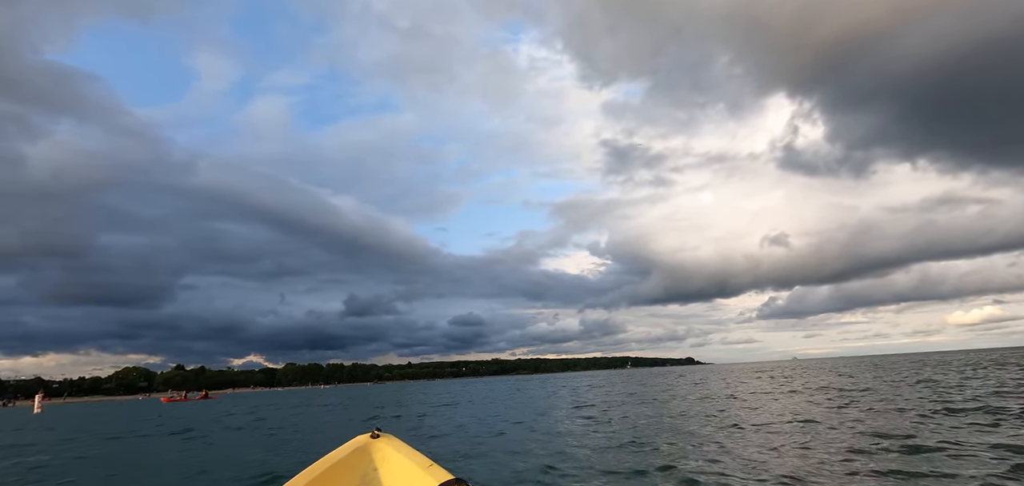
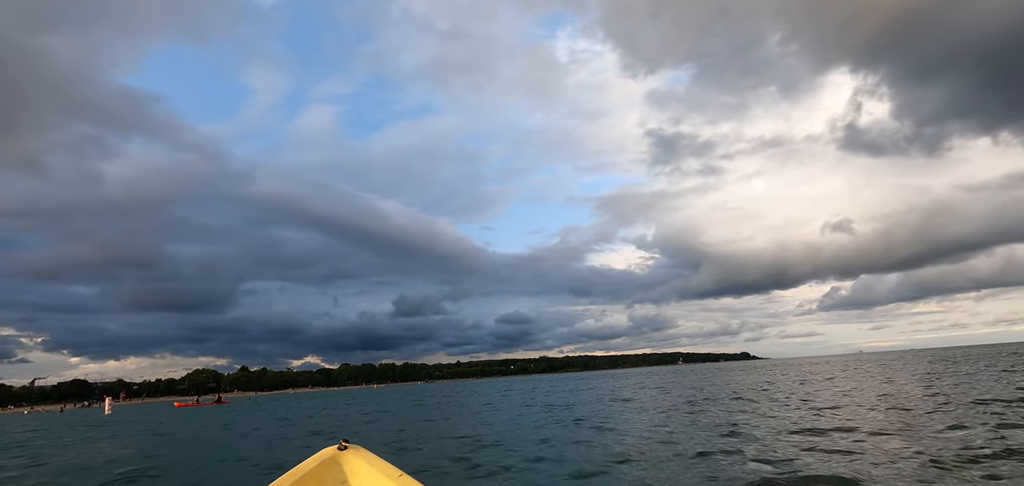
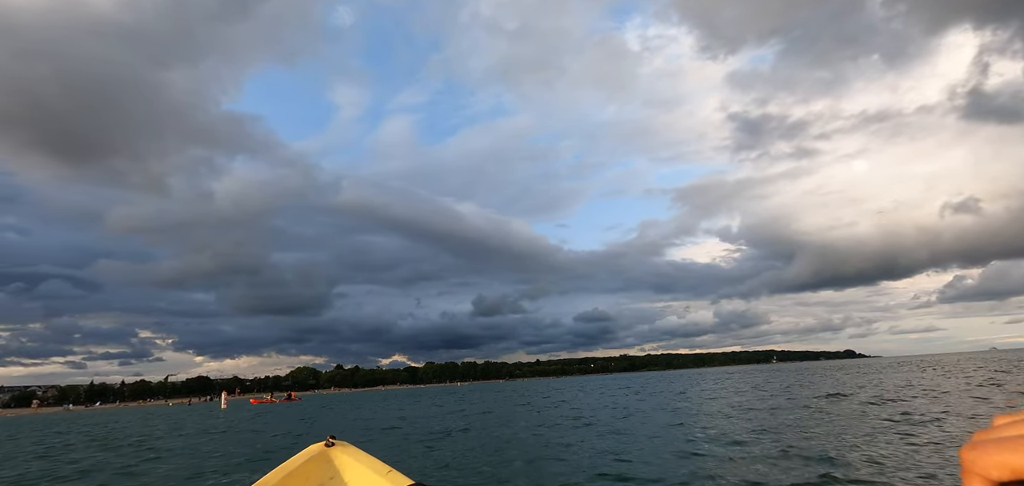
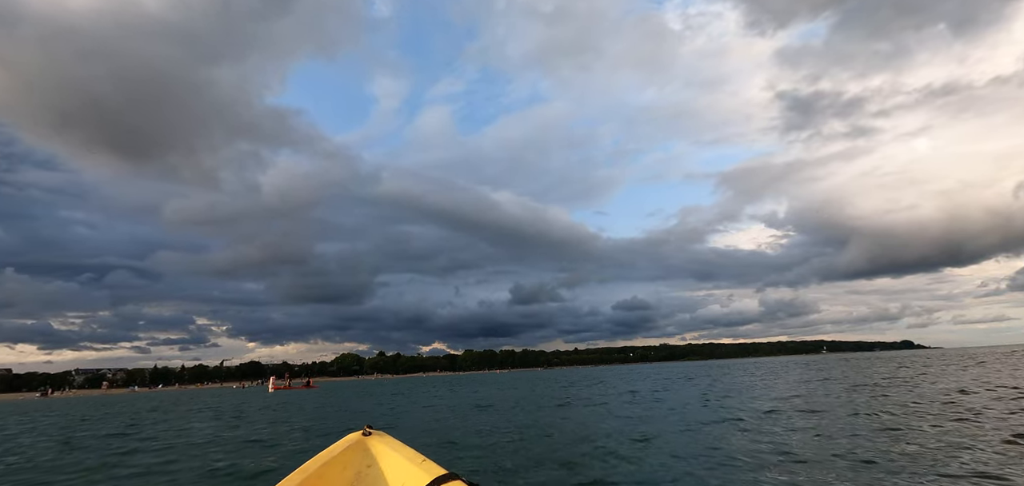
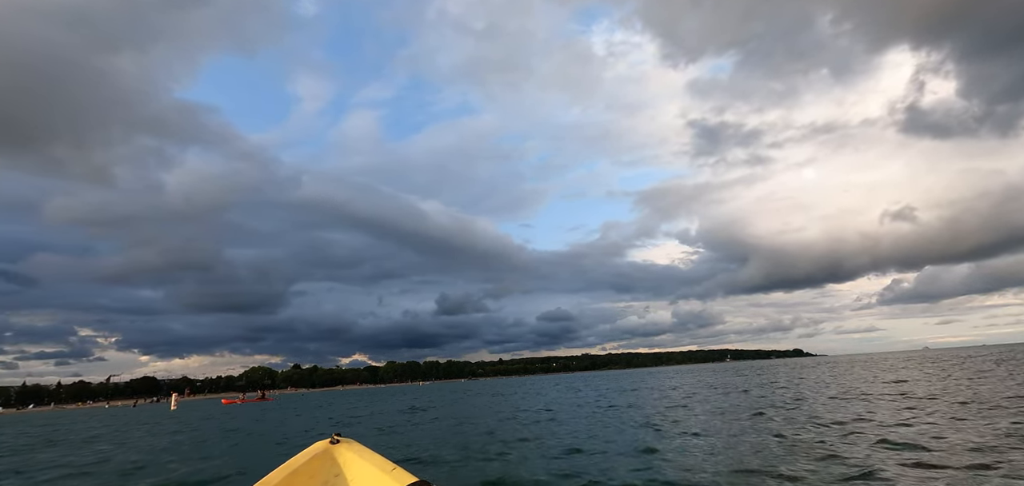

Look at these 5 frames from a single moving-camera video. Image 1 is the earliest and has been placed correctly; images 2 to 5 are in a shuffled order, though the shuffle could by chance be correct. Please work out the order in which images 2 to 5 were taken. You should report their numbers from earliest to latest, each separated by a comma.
2, 5, 3, 4
